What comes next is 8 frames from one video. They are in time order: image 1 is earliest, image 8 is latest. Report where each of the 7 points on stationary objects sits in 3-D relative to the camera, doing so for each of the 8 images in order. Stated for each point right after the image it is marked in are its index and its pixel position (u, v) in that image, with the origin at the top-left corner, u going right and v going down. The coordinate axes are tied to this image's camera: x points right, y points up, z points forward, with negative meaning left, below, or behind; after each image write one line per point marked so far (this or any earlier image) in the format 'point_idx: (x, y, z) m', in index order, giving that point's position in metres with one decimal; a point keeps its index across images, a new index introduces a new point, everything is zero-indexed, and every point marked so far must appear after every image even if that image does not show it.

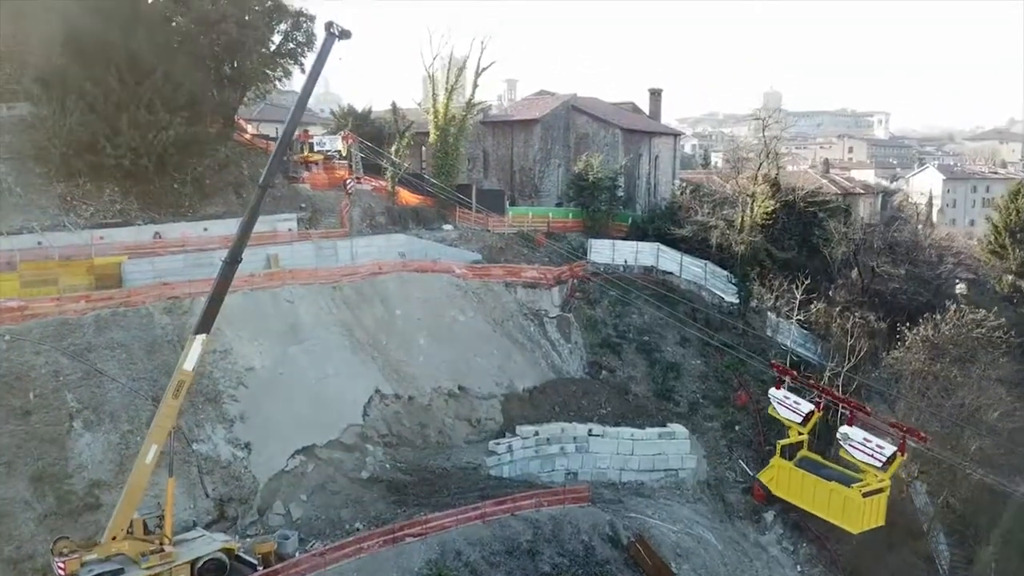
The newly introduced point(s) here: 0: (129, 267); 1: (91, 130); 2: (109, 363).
0: (-9.0, +0.5, +18.6) m
1: (-10.6, +4.0, +19.9) m
2: (-8.1, -1.5, +15.8) m
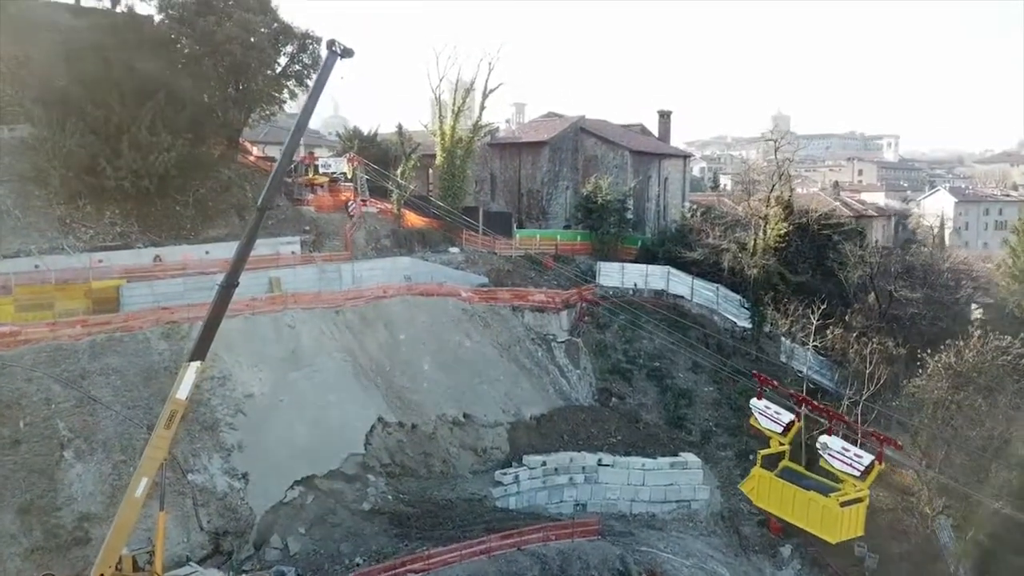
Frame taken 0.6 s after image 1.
0: (-8.8, -0.1, +18.2) m
1: (-10.4, +3.4, +19.6) m
2: (-7.9, -2.0, +15.4) m
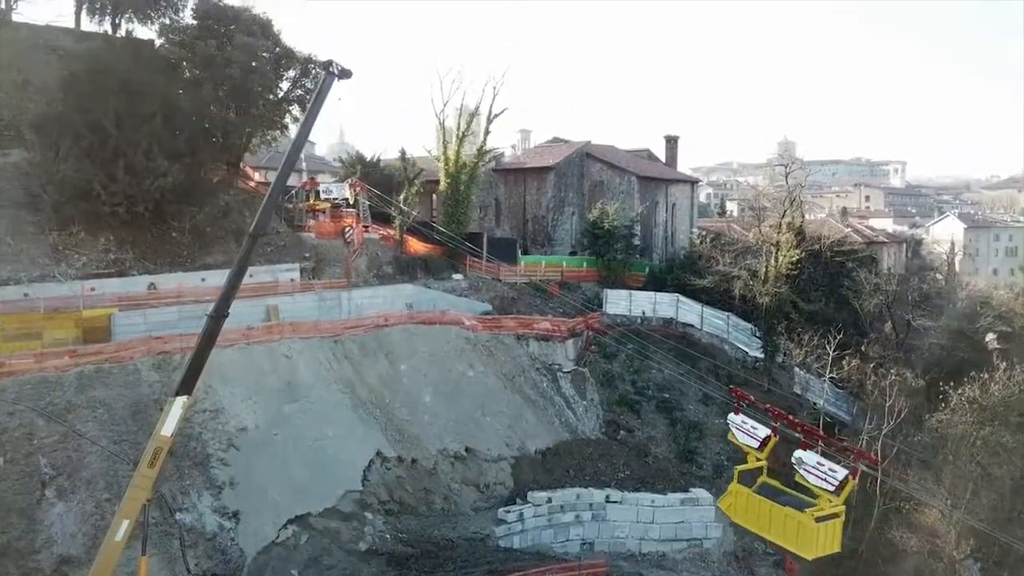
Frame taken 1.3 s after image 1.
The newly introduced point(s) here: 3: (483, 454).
0: (-8.7, -0.7, +17.6) m
1: (-10.3, +2.7, +19.1) m
2: (-7.9, -2.5, +14.7) m
3: (-0.7, -4.0, +19.0) m
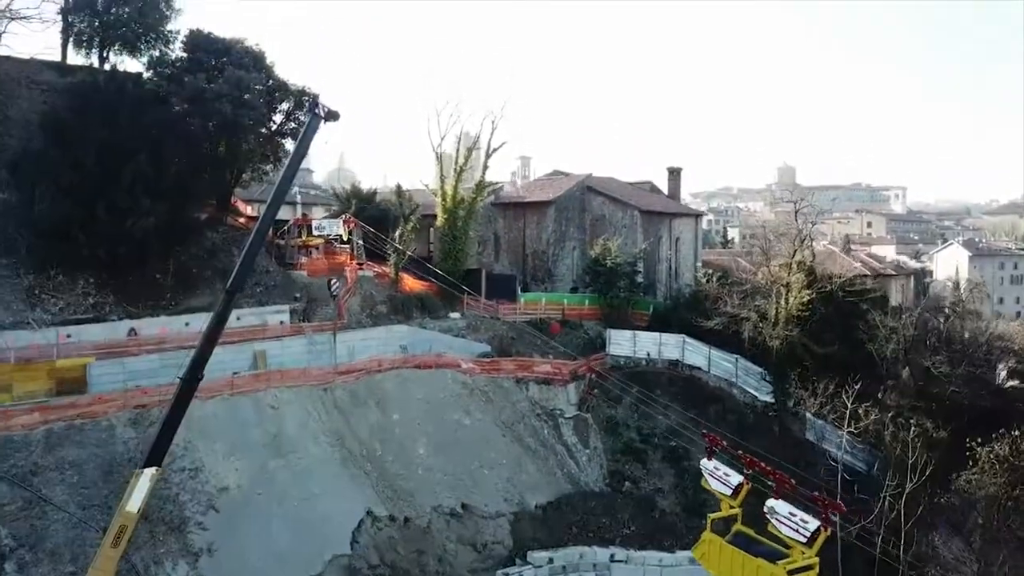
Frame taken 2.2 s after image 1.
0: (-8.8, -1.7, +16.6) m
1: (-10.3, +1.6, +18.3) m
2: (-7.9, -3.5, +13.7) m
3: (-0.7, -5.0, +18.0) m
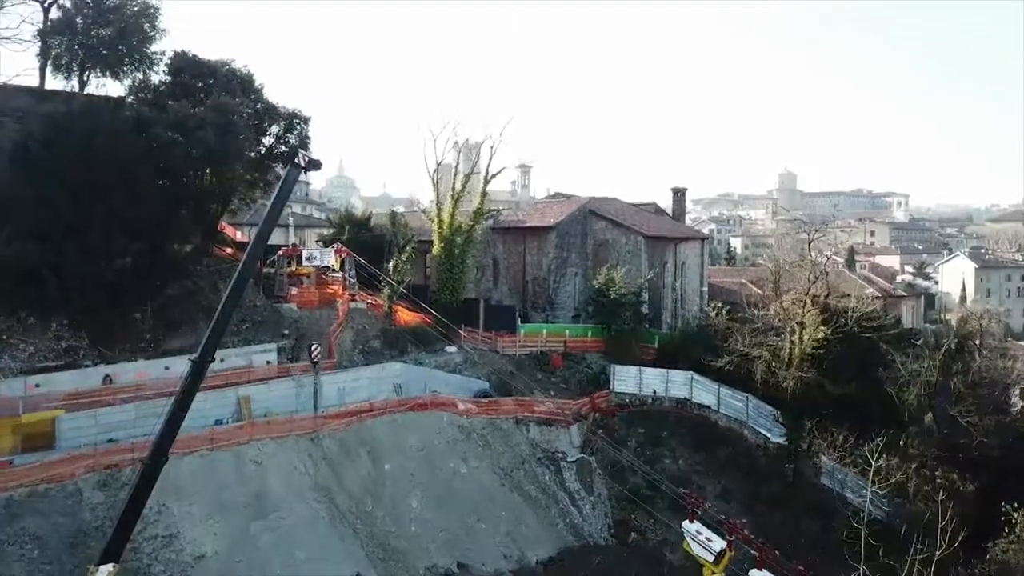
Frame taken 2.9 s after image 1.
0: (-8.8, -2.7, +15.5) m
1: (-10.4, +0.7, +17.2) m
2: (-7.9, -4.4, +12.6) m
3: (-0.7, -6.0, +16.8) m
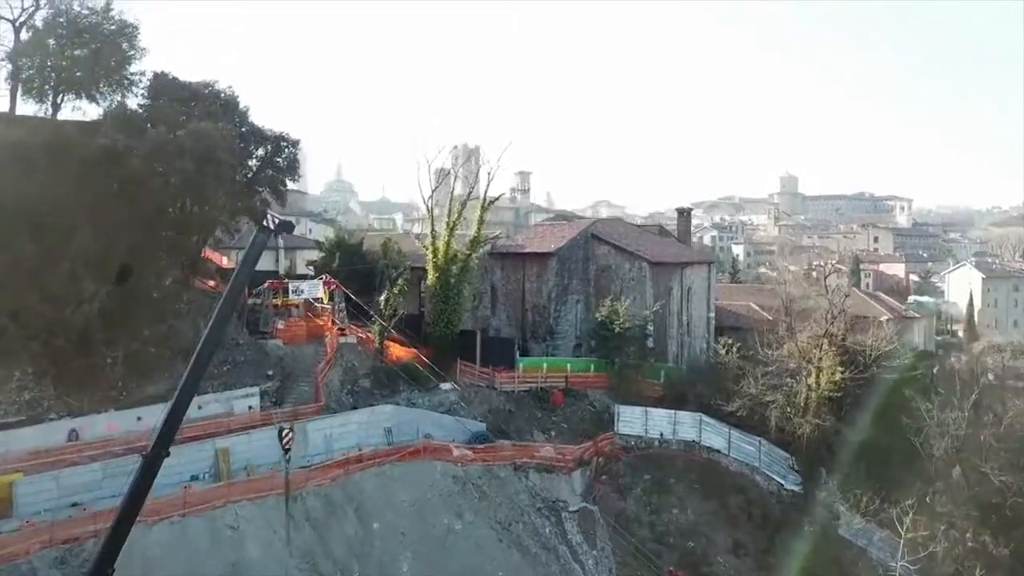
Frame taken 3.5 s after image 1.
0: (-8.8, -3.6, +14.3) m
1: (-10.4, -0.3, +15.9) m
2: (-7.9, -5.4, +11.3) m
3: (-0.8, -7.0, +15.6) m
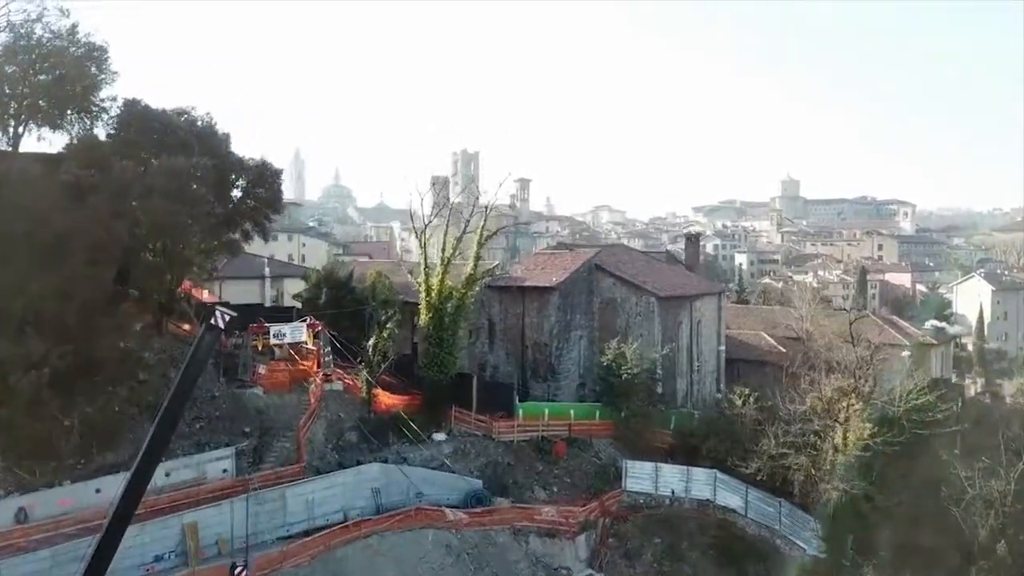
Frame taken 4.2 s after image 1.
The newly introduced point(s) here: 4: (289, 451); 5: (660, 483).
0: (-8.8, -4.8, +12.6) m
1: (-10.4, -1.4, +14.3) m
2: (-8.0, -6.5, +9.7) m
3: (-0.8, -8.1, +13.9) m
4: (-5.3, -3.8, +18.6) m
5: (+3.7, -4.9, +19.8) m
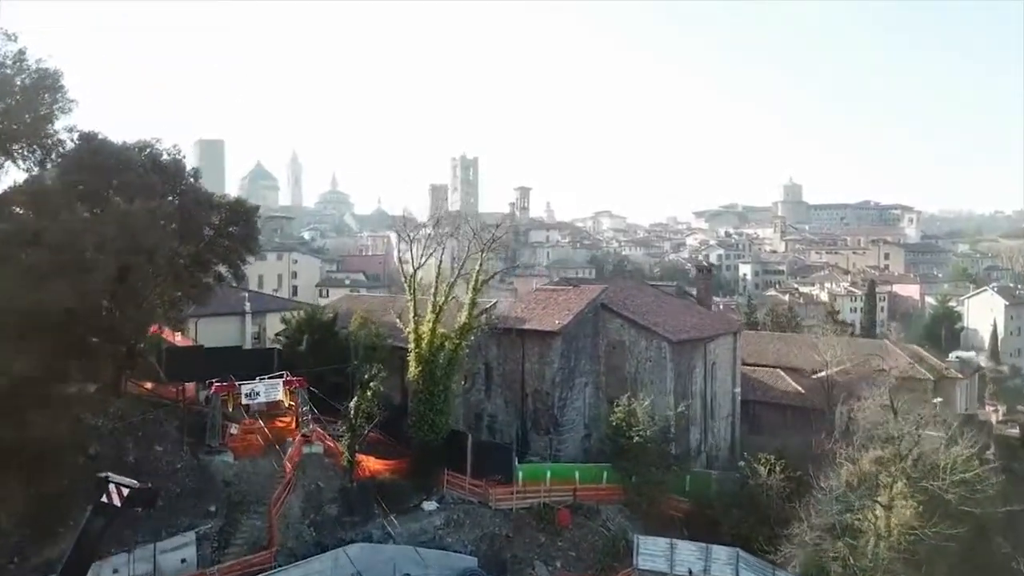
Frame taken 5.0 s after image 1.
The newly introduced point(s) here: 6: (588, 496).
0: (-8.9, -6.0, +10.5) m
1: (-10.5, -2.7, +12.2) m
2: (-8.0, -7.8, +7.6) m
3: (-0.8, -9.4, +11.8) m
4: (-5.3, -5.1, +16.5) m
5: (+3.7, -6.1, +17.7) m
6: (+1.9, -5.2, +19.9) m
